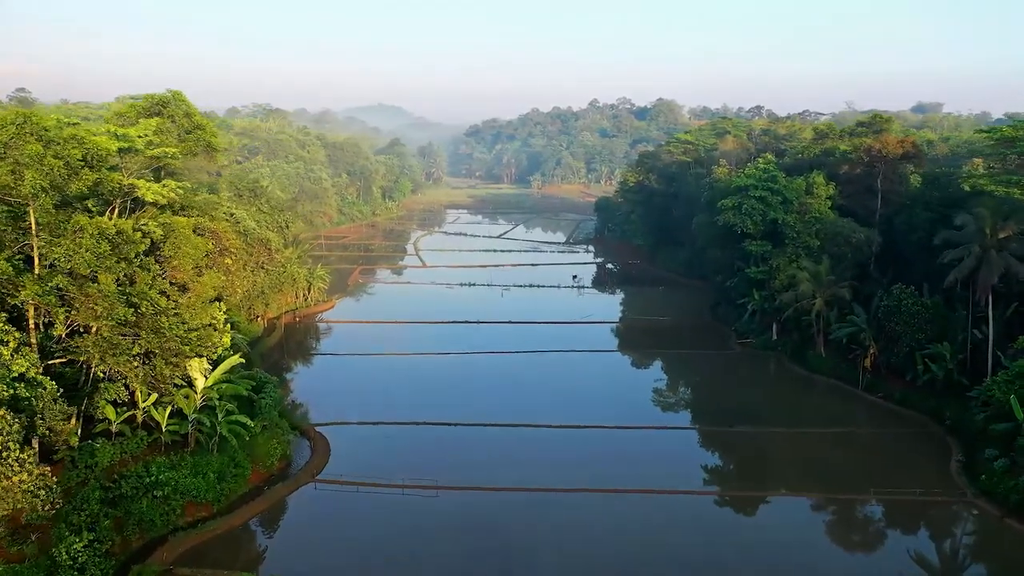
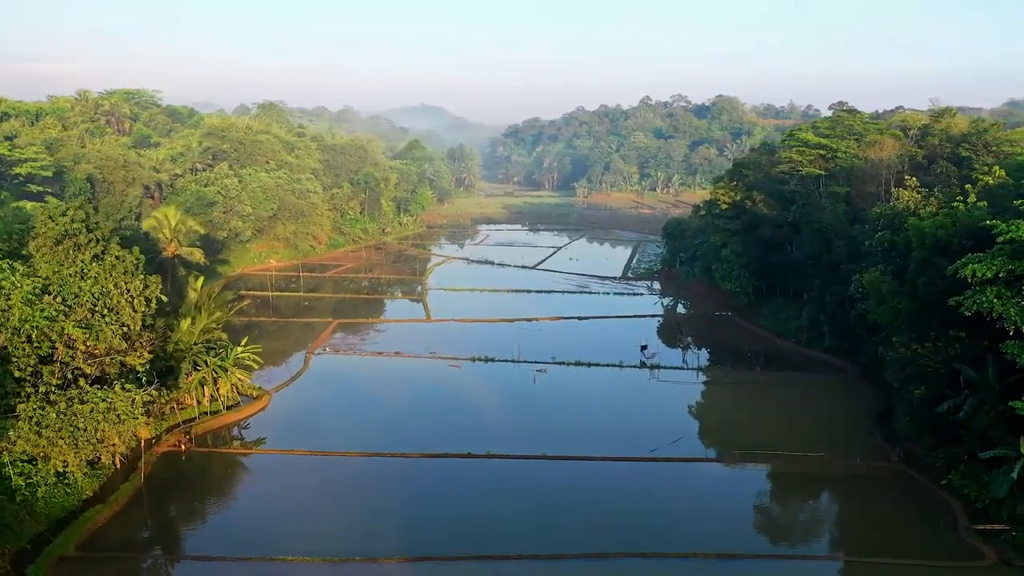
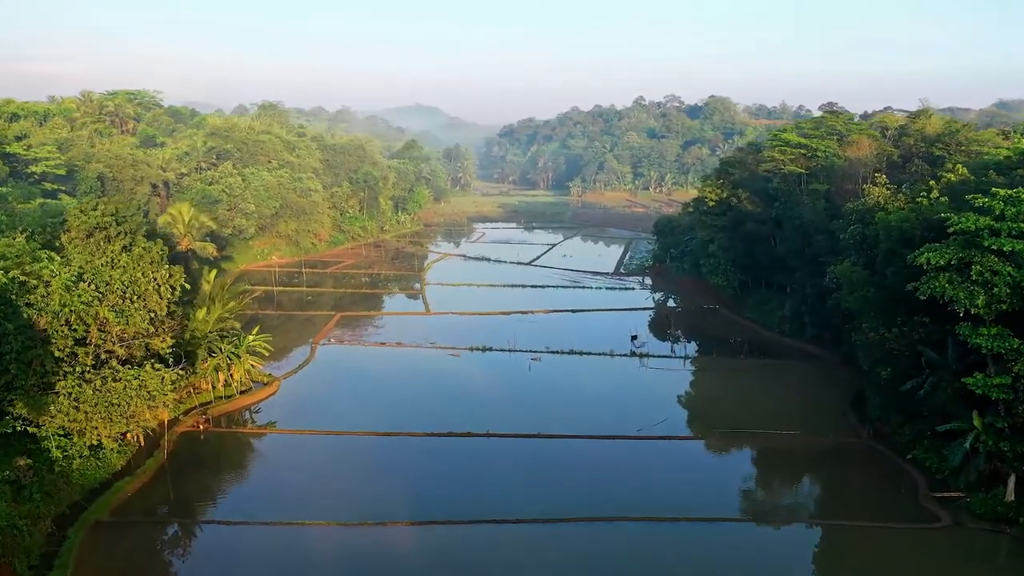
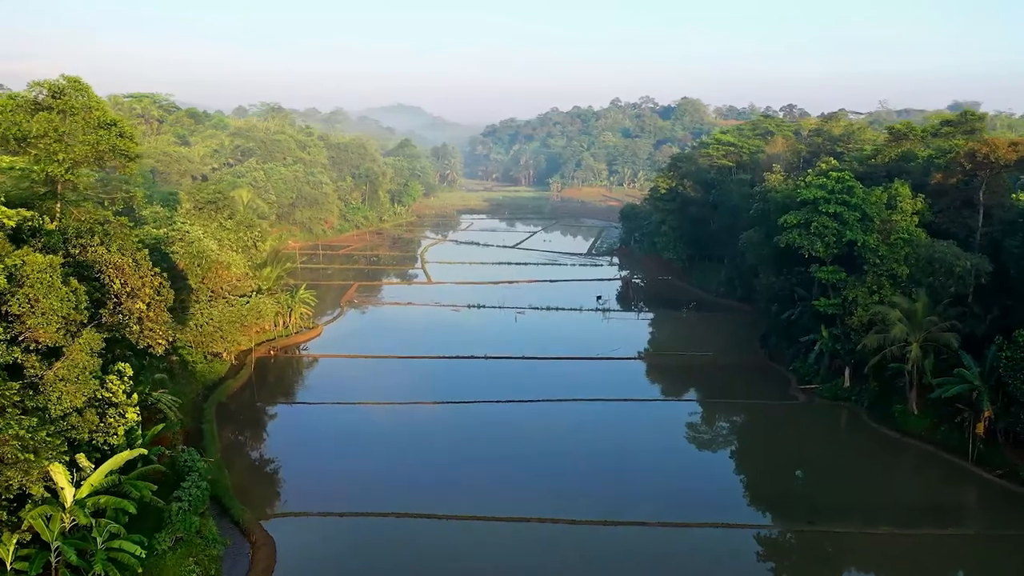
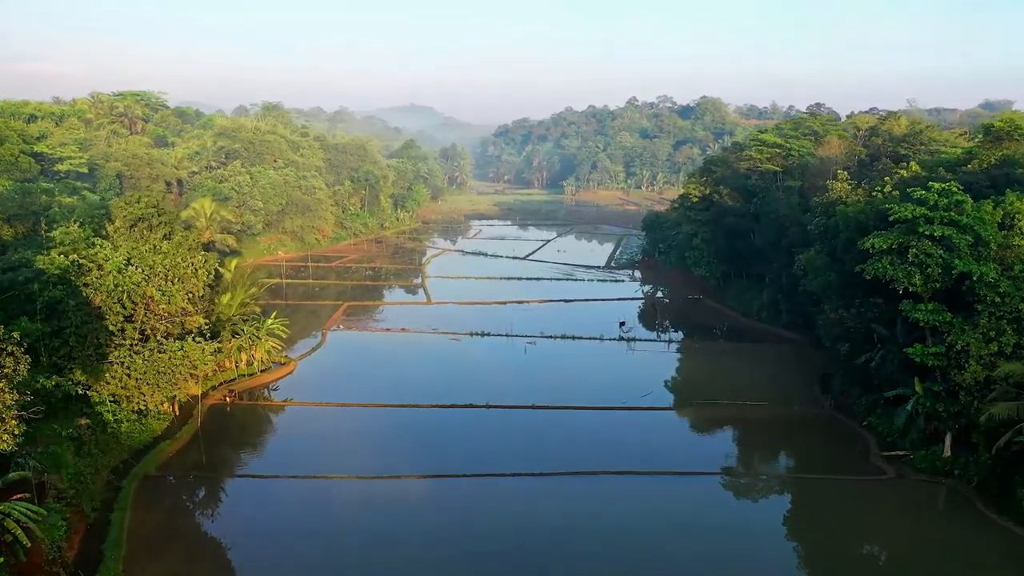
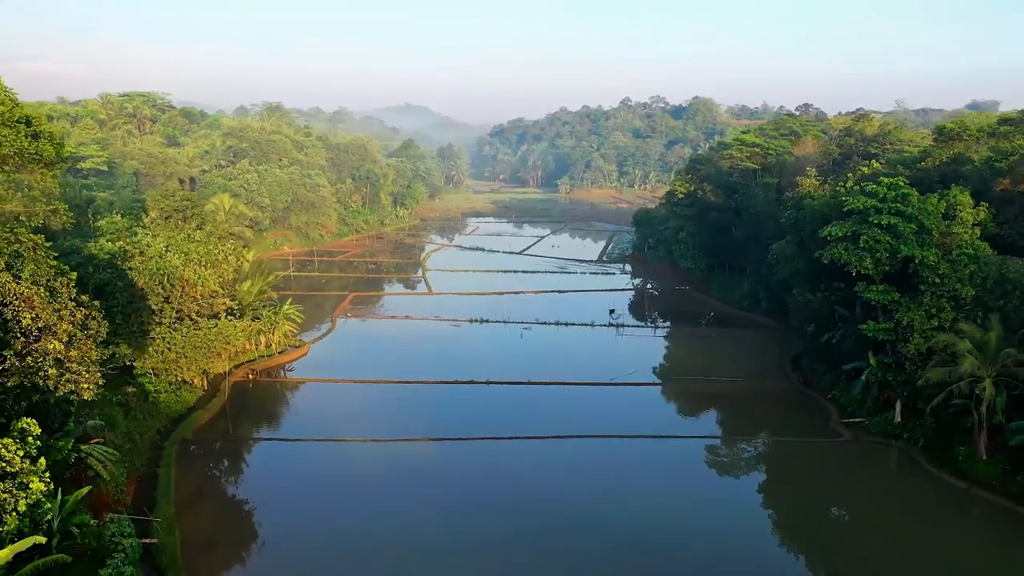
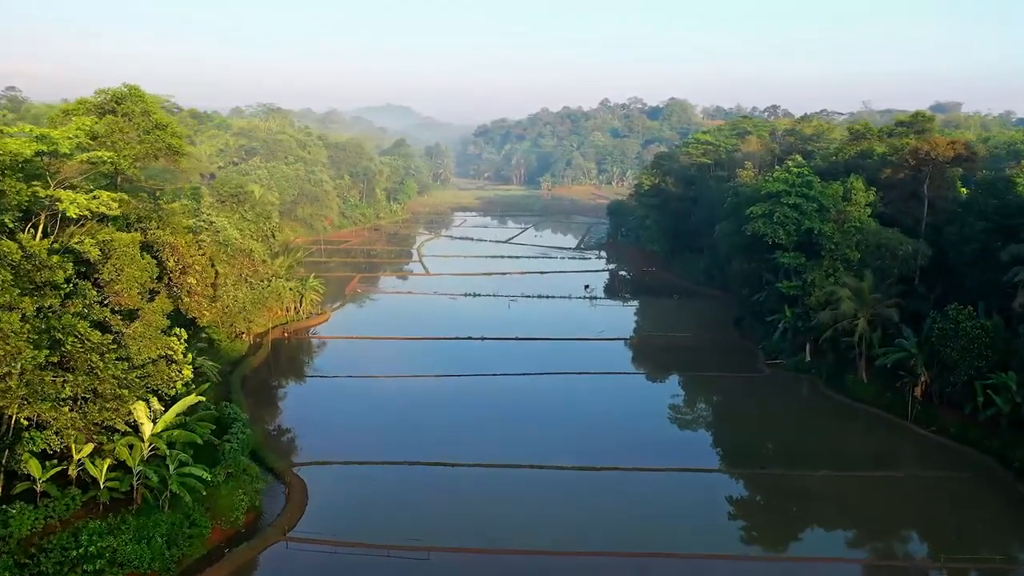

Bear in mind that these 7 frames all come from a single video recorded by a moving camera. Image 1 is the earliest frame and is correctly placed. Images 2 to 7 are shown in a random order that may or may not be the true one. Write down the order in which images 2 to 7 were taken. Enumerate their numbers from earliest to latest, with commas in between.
7, 4, 6, 5, 3, 2
